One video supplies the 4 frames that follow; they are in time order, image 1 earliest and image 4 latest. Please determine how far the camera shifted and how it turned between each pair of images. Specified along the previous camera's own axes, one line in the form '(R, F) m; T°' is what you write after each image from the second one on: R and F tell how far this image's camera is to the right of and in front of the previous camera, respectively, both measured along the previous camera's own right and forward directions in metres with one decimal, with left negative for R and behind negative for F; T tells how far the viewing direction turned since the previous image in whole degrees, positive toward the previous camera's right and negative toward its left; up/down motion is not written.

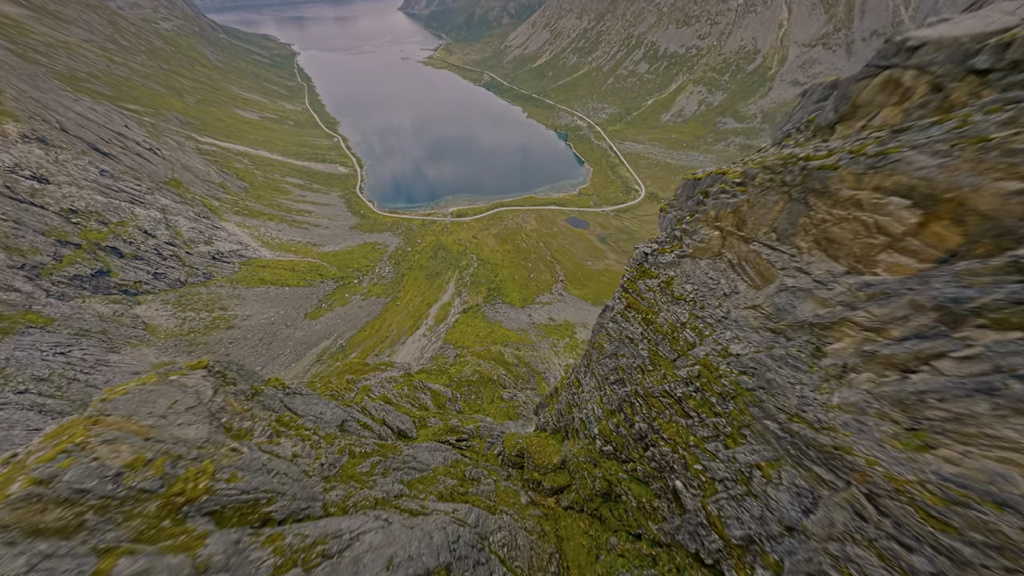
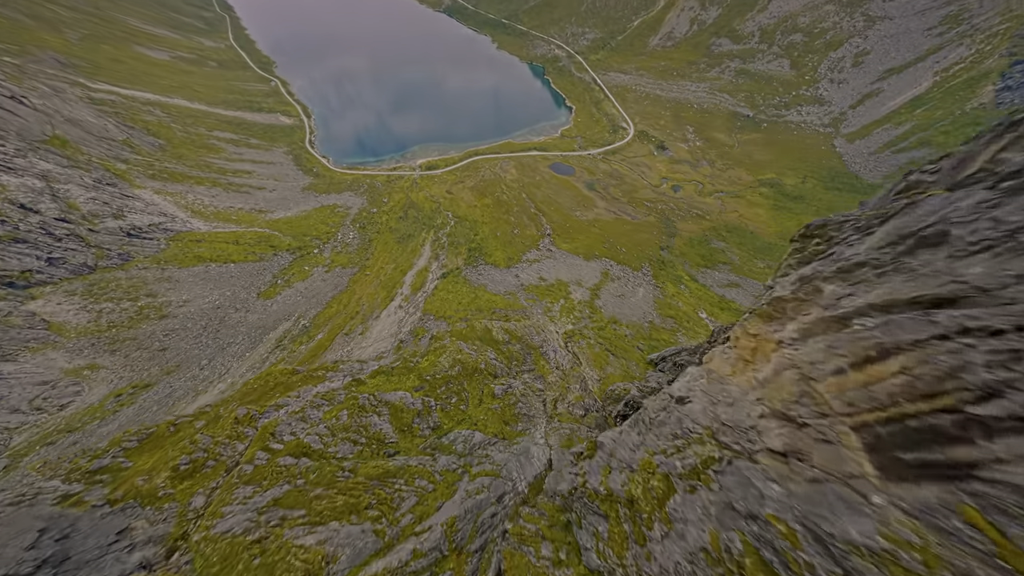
(-0.1, +9.7) m; +3°
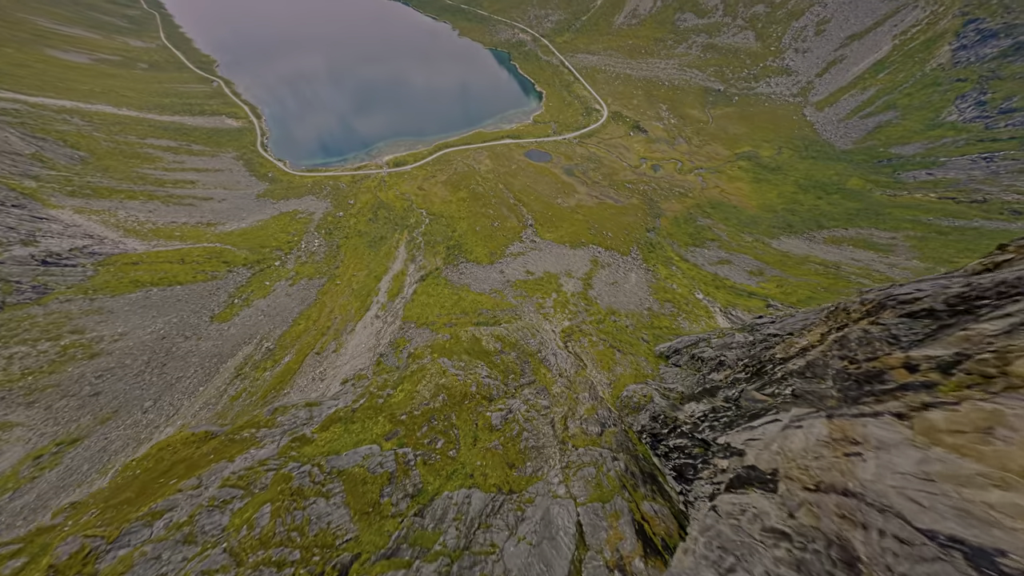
(-0.4, +5.6) m; +3°
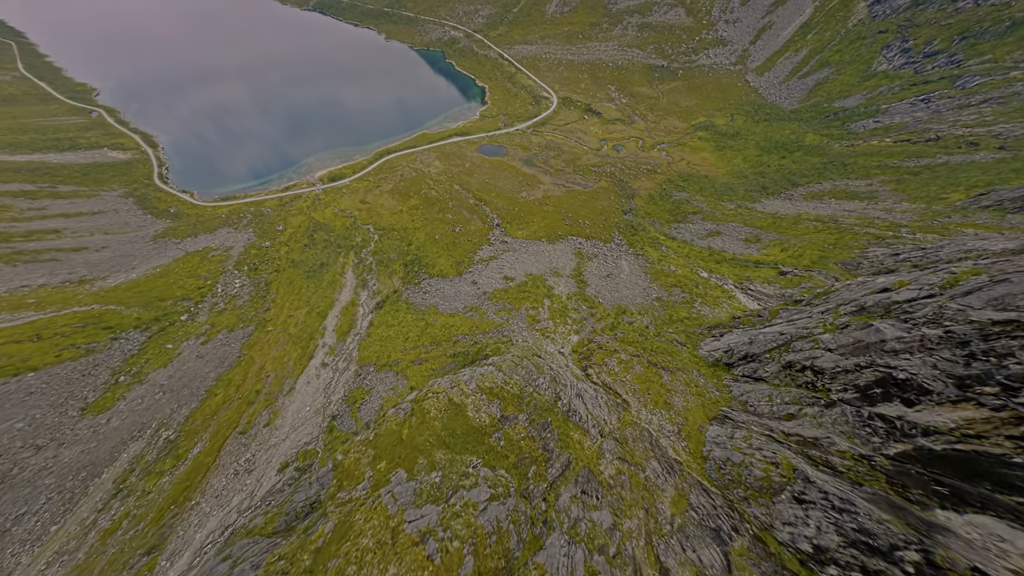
(-1.0, +12.4) m; +6°
